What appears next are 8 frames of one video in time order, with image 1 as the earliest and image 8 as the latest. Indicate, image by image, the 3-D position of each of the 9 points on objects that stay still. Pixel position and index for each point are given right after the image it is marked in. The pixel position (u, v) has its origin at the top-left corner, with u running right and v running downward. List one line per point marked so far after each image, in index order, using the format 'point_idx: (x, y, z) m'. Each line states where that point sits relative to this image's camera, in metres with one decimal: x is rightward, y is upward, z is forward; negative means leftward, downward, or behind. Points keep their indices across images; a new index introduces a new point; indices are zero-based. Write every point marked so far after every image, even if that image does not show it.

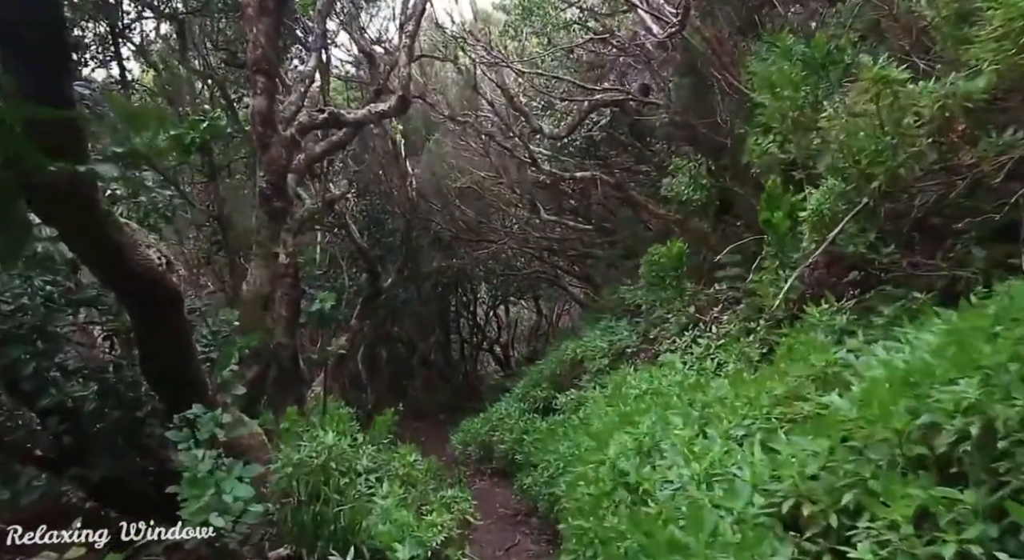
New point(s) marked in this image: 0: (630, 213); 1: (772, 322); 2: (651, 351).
0: (+1.9, +1.1, +13.5) m
1: (+2.0, -0.3, +6.4) m
2: (+1.6, -0.9, +9.7) m
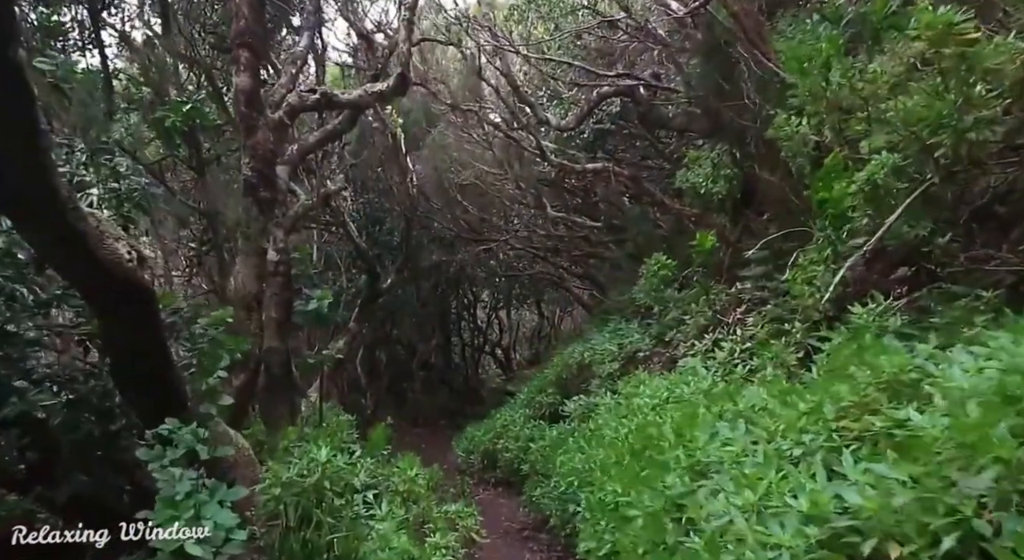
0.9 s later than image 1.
0: (+2.0, +1.1, +12.9) m
1: (+2.1, -0.3, +5.9) m
2: (+1.7, -0.8, +9.1) m
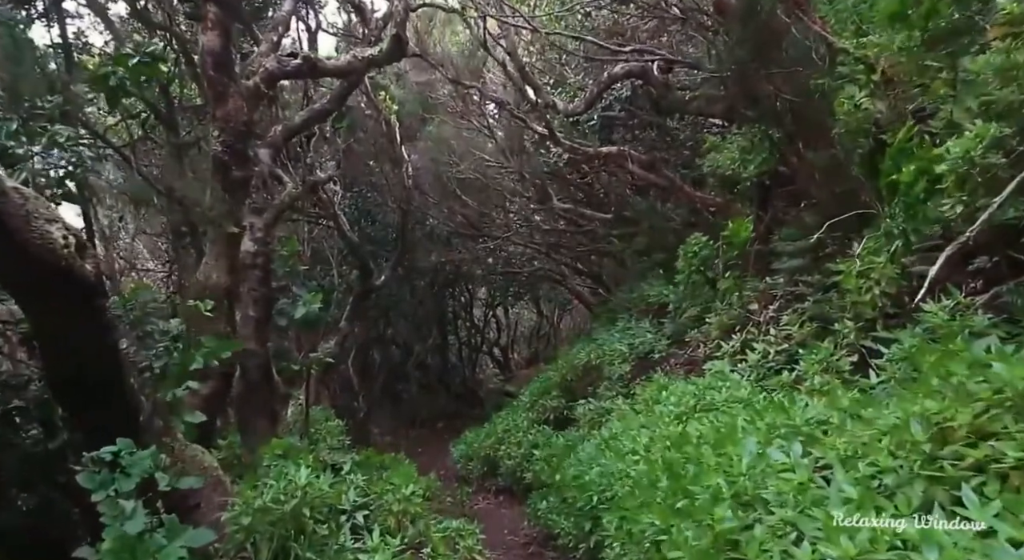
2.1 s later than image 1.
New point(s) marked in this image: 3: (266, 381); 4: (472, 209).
0: (+2.0, +1.2, +12.2) m
1: (+2.1, -0.3, +5.1) m
2: (+1.7, -0.8, +8.3) m
3: (-1.7, -0.7, +6.0) m
4: (-0.7, +1.2, +14.4) m
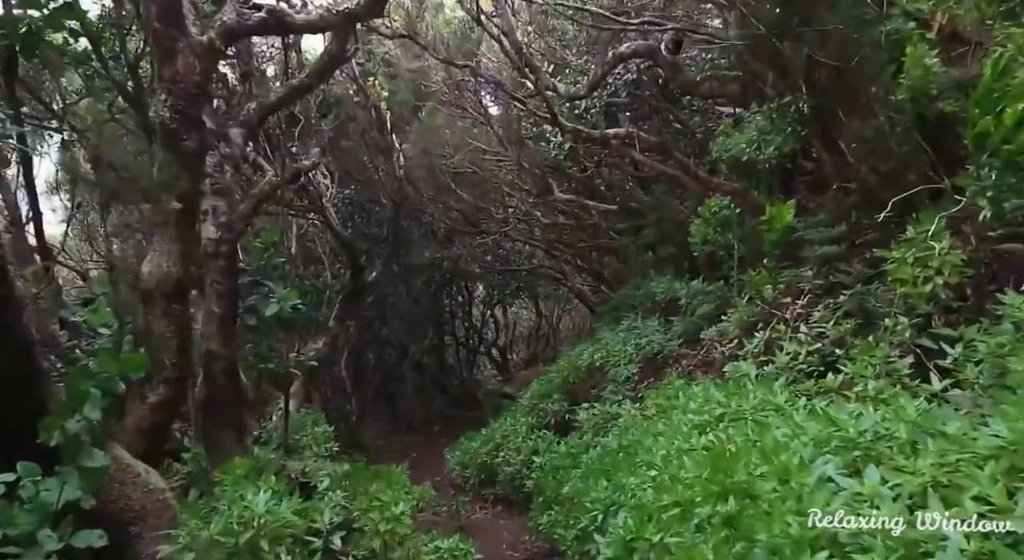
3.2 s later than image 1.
0: (+2.0, +1.2, +11.5) m
1: (+2.1, -0.2, +4.4) m
2: (+1.7, -0.7, +7.7) m
3: (-1.7, -0.7, +5.3) m
4: (-0.7, +1.2, +13.7) m
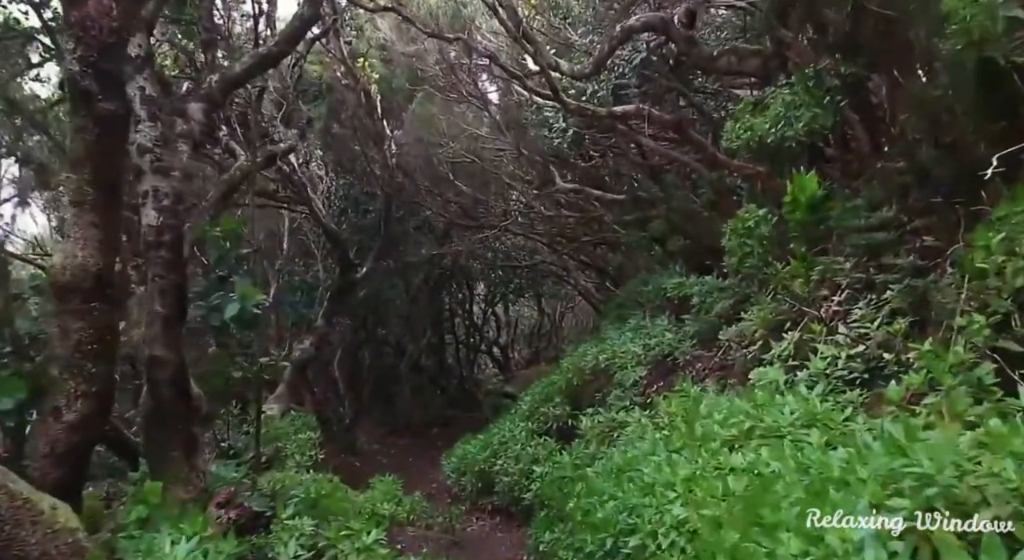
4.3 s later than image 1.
0: (+2.0, +1.3, +10.7) m
1: (+2.1, -0.2, +3.7) m
2: (+1.7, -0.7, +6.9) m
3: (-1.8, -0.6, +4.5) m
4: (-0.7, +1.3, +13.0) m
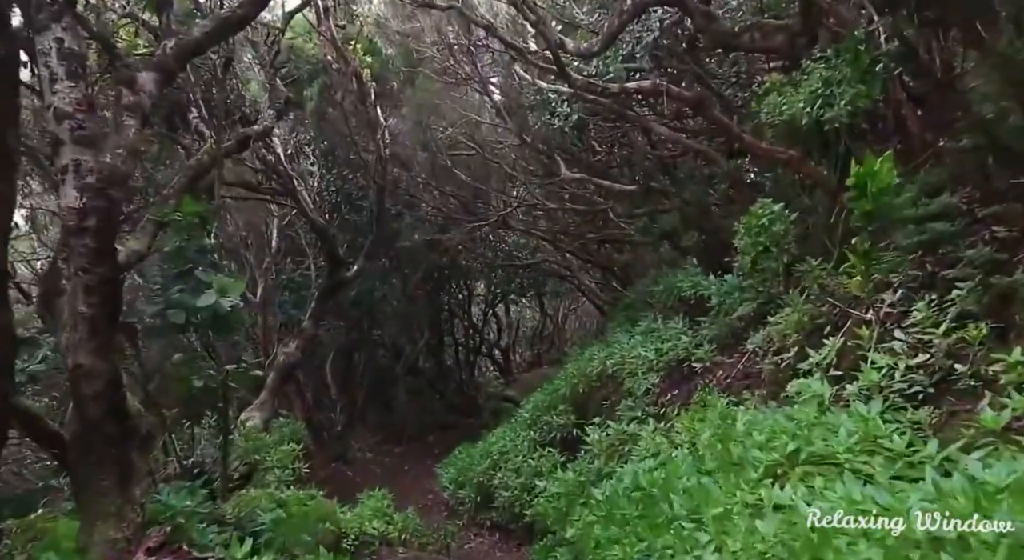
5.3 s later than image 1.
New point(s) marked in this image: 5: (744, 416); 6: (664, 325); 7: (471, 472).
0: (+2.0, +1.3, +10.0) m
1: (+2.1, -0.2, +2.9) m
2: (+1.7, -0.7, +6.1) m
3: (-1.8, -0.6, +3.8) m
4: (-0.7, +1.3, +12.2) m
5: (+1.3, -0.8, +4.8) m
6: (+1.6, -0.5, +9.1) m
7: (-0.5, -2.3, +10.2) m
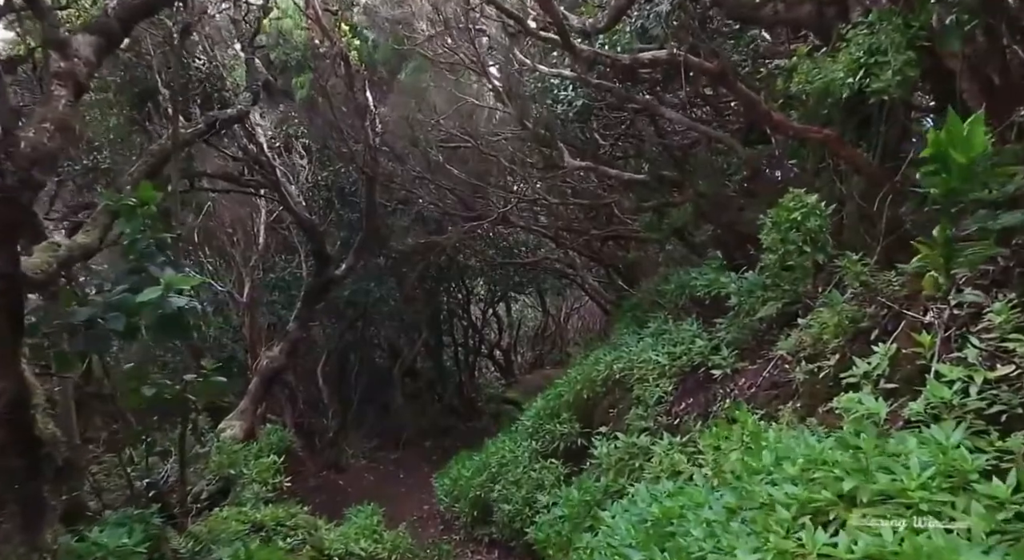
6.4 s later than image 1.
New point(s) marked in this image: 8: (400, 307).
0: (+2.0, +1.3, +9.3) m
1: (+2.1, -0.1, +2.2) m
2: (+1.7, -0.7, +5.4) m
3: (-1.8, -0.6, +3.1) m
4: (-0.7, +1.3, +11.5) m
5: (+1.3, -0.8, +4.0) m
6: (+1.6, -0.5, +8.4) m
7: (-0.5, -2.3, +9.4) m
8: (-1.9, -0.5, +14.2) m
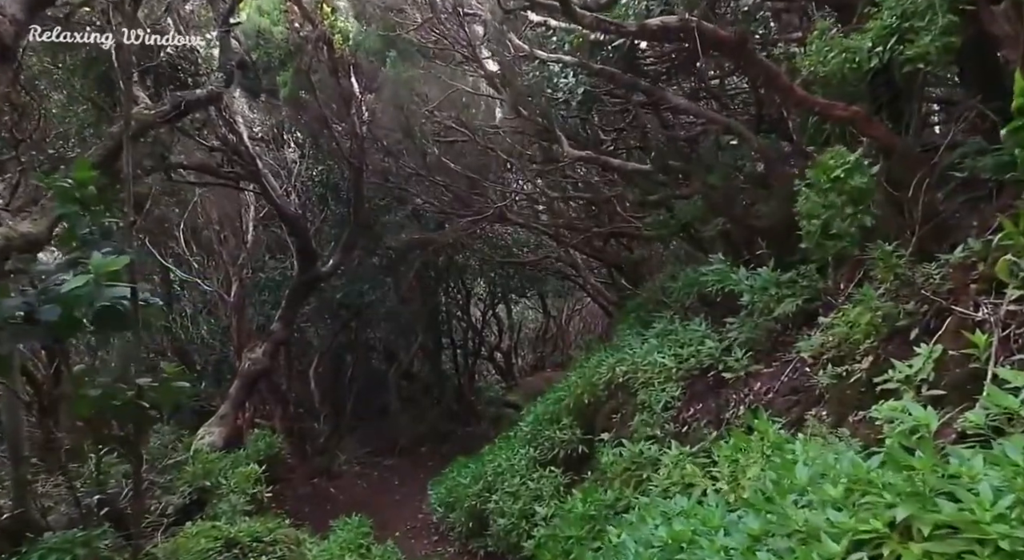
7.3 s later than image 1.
0: (+2.0, +1.3, +8.7) m
1: (+2.0, -0.1, +1.7) m
2: (+1.6, -0.6, +4.9) m
3: (-1.8, -0.5, +2.6) m
4: (-0.7, +1.3, +11.0) m
5: (+1.2, -0.7, +3.5) m
6: (+1.6, -0.4, +7.8) m
7: (-0.5, -2.3, +8.9) m
8: (-2.0, -0.5, +13.7) m
